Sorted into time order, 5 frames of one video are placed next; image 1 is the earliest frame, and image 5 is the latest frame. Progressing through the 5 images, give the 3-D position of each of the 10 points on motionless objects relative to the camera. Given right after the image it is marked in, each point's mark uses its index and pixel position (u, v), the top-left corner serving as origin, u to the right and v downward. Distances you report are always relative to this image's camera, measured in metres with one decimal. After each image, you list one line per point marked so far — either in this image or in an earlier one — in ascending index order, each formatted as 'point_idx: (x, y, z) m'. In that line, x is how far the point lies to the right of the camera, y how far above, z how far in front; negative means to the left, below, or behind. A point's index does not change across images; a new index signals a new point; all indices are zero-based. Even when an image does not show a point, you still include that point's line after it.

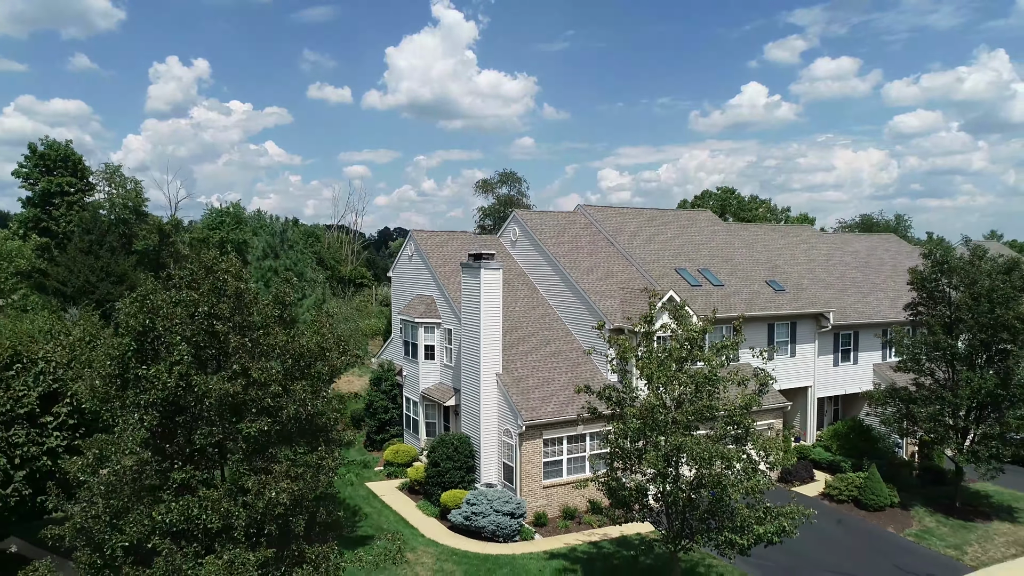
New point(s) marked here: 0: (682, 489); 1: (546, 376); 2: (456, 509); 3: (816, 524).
0: (+3.7, -4.3, +13.0) m
1: (+1.1, -2.8, +19.4) m
2: (-1.6, -6.4, +17.4) m
3: (+9.4, -7.4, +18.8) m
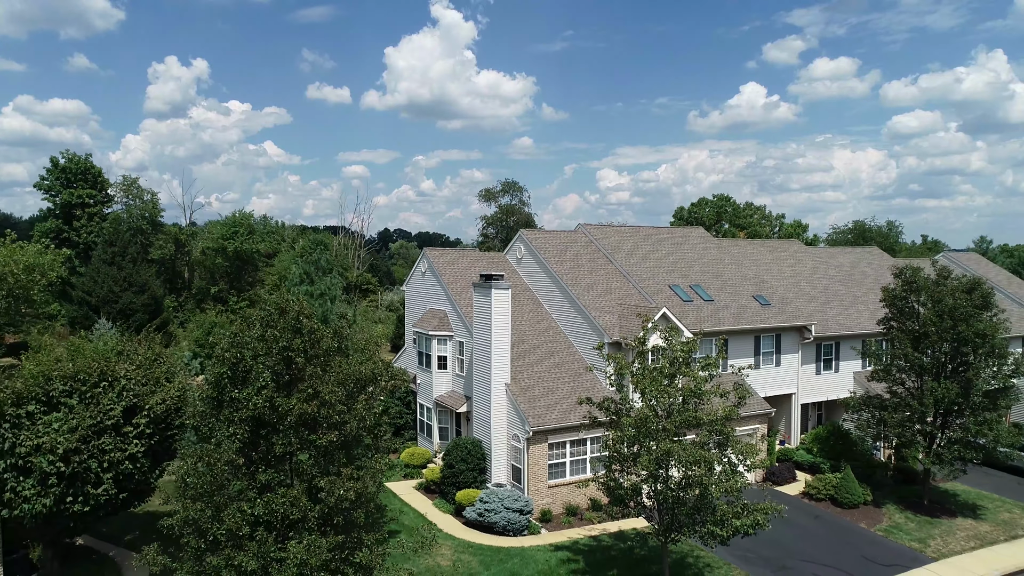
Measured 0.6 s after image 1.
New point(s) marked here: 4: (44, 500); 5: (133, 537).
0: (+4.0, -5.0, +14.9) m
1: (+1.4, -3.5, +21.4) m
2: (-1.3, -7.0, +19.3) m
3: (+9.7, -8.0, +20.7) m
4: (-9.6, -4.3, +12.3) m
5: (-10.6, -7.0, +16.8) m
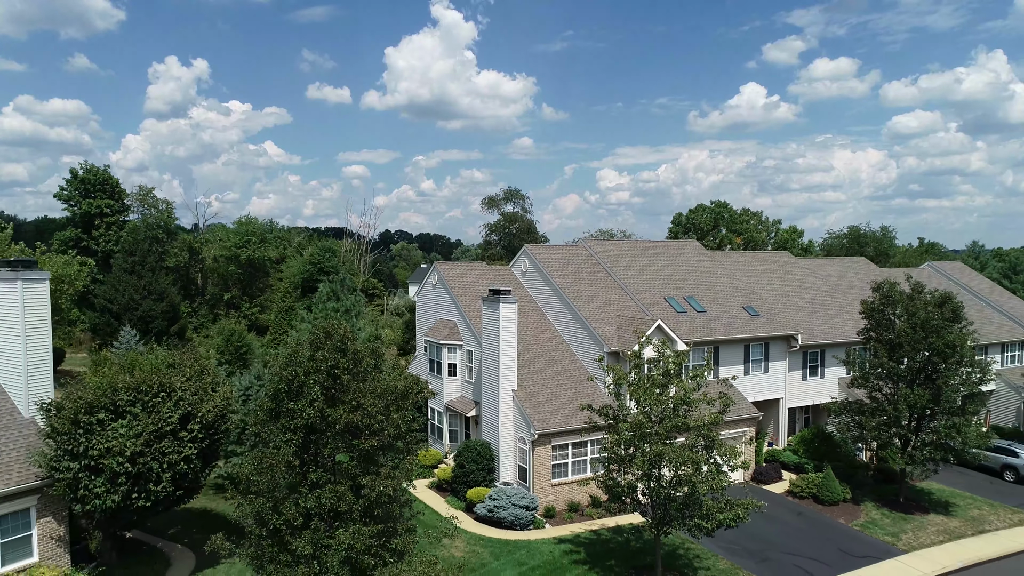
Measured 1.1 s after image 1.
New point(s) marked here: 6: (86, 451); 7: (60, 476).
0: (+4.2, -5.5, +16.7) m
1: (+1.6, -4.0, +23.1) m
2: (-1.1, -7.5, +21.1) m
3: (+10.0, -8.5, +22.5) m
4: (-9.3, -4.9, +14.1) m
5: (-10.4, -7.5, +18.6) m
6: (-10.0, -3.8, +14.2) m
7: (-10.5, -4.4, +14.0) m
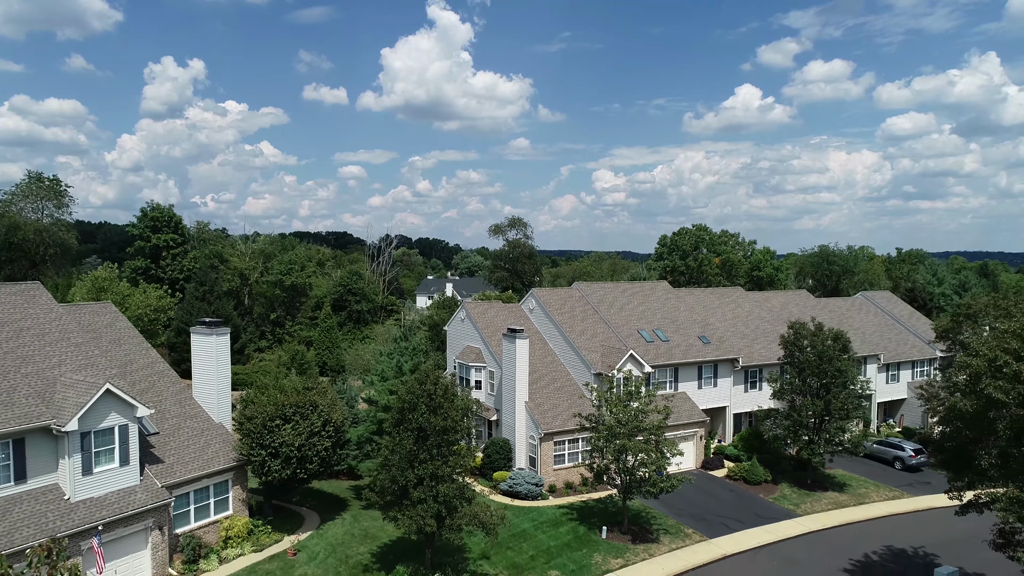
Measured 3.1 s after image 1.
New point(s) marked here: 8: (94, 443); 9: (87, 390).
0: (+4.9, -7.6, +25.5) m
1: (+2.3, -6.1, +32.0) m
2: (-0.4, -9.6, +29.9) m
3: (+10.6, -10.6, +31.4) m
4: (-8.6, -6.9, +22.9) m
5: (-9.7, -9.6, +27.4) m
6: (-9.2, -5.9, +22.9) m
7: (-9.8, -6.5, +22.7) m
8: (-13.7, -5.1, +19.8) m
9: (-14.0, -3.4, +19.8) m
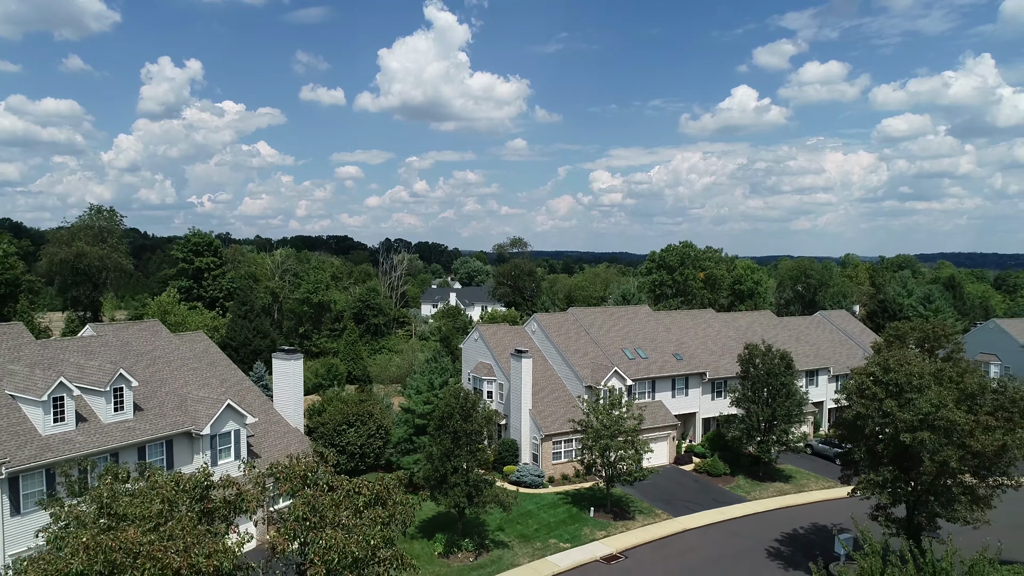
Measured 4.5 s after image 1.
0: (+5.4, -9.5, +32.9) m
1: (+2.7, -8.0, +39.4) m
2: (0.0, -11.5, +37.3) m
3: (+11.1, -12.5, +38.8) m
4: (-8.1, -8.8, +30.2) m
5: (-9.2, -11.5, +34.7) m
6: (-8.7, -7.8, +30.3) m
7: (-9.3, -8.3, +30.1) m
8: (-13.2, -7.0, +27.2) m
9: (-13.5, -5.2, +27.1) m
